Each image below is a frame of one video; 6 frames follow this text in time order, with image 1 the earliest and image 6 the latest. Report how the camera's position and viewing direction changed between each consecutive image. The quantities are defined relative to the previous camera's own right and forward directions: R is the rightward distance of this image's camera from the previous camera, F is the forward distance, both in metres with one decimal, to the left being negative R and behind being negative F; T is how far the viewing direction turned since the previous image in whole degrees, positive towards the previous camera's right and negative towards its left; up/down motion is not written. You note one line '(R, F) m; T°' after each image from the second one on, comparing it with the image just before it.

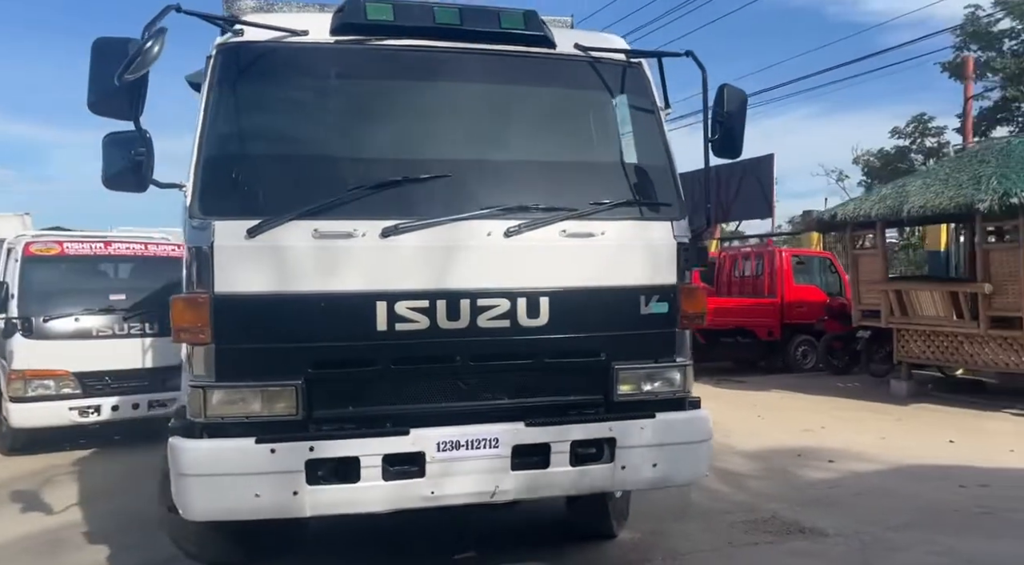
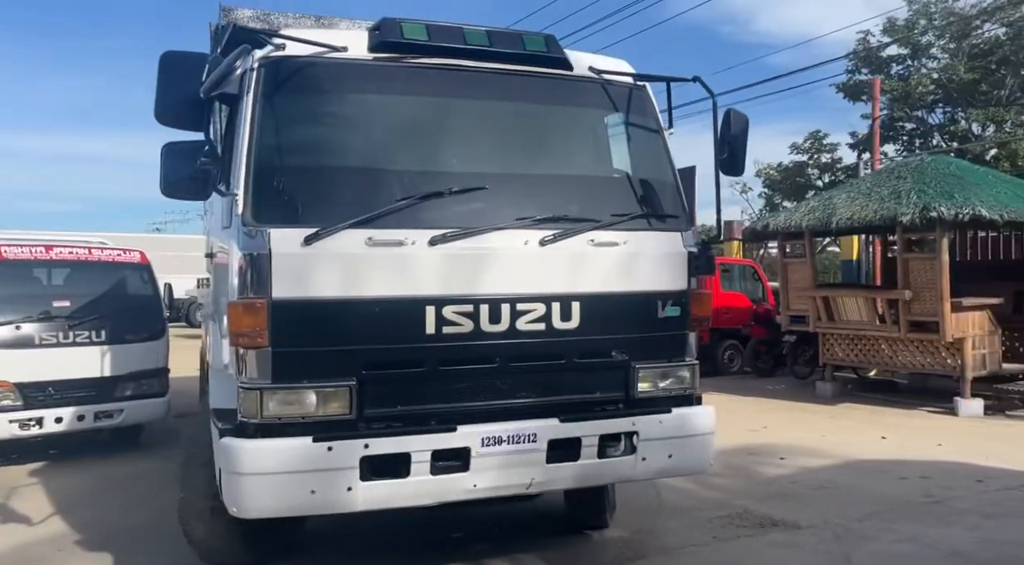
(-0.6, -0.2) m; +7°
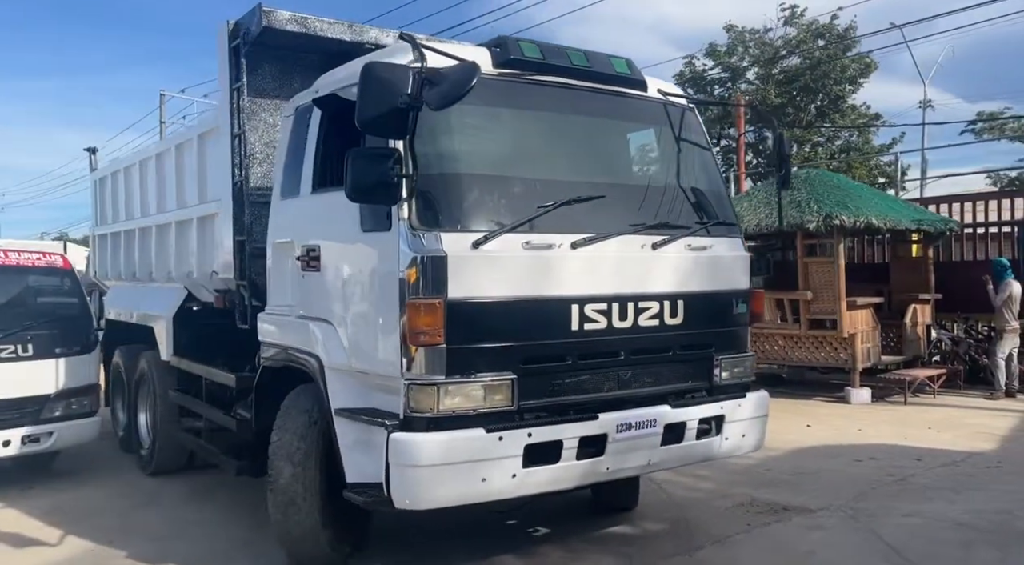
(-1.5, 0.0) m; +13°
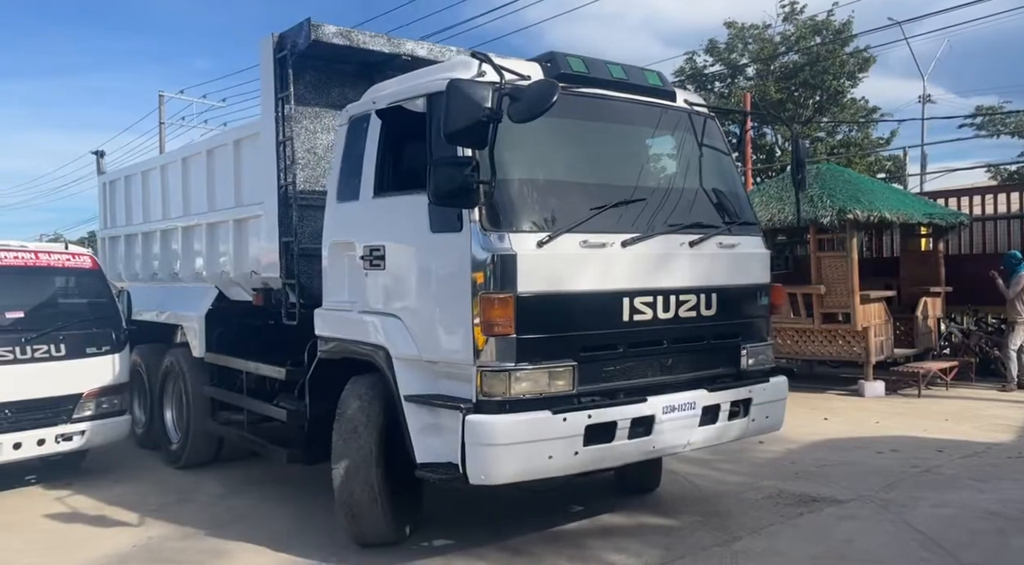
(-0.2, -0.1) m; 0°
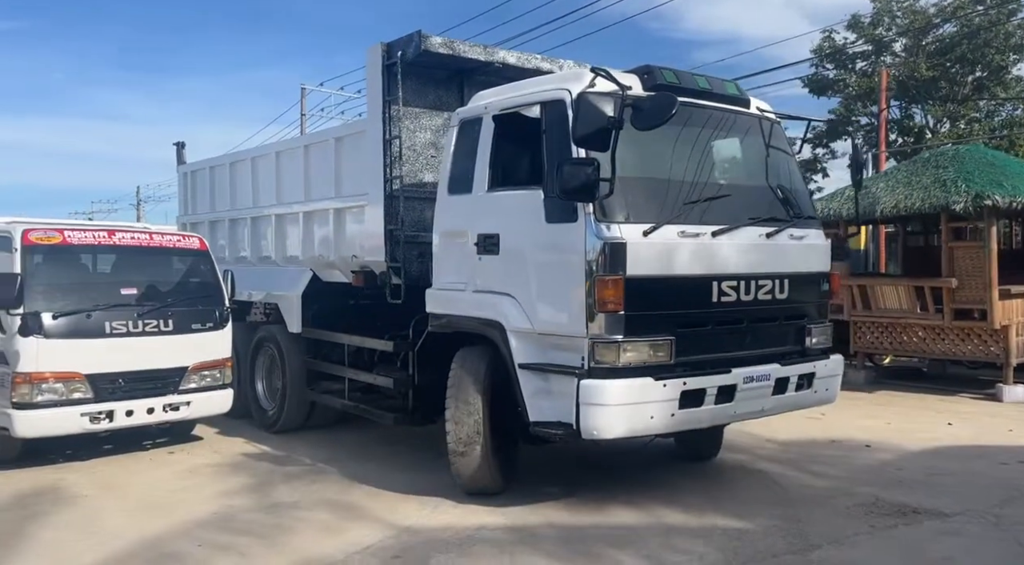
(+0.4, +0.2) m; -9°
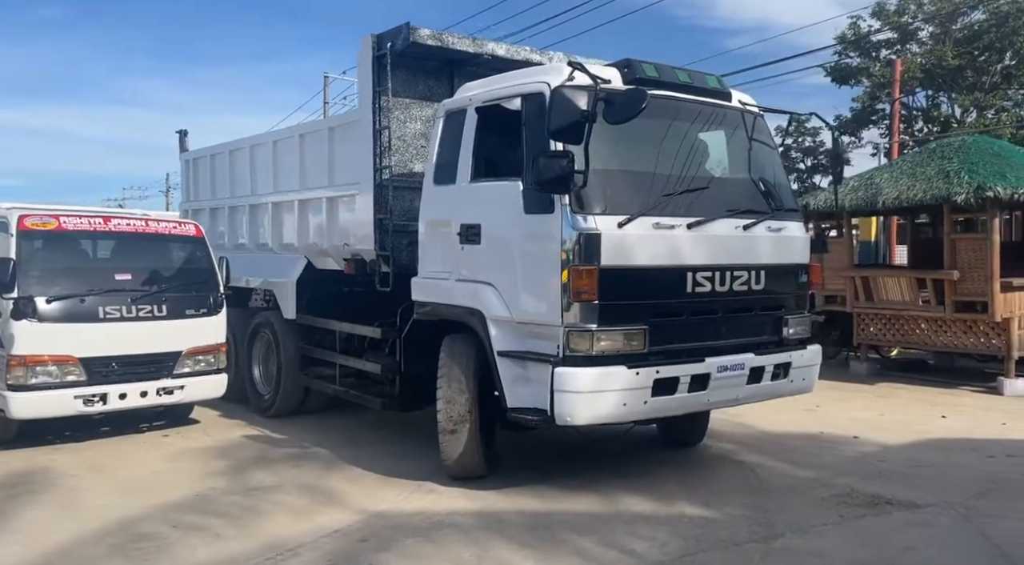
(+0.3, 0.0) m; -2°
